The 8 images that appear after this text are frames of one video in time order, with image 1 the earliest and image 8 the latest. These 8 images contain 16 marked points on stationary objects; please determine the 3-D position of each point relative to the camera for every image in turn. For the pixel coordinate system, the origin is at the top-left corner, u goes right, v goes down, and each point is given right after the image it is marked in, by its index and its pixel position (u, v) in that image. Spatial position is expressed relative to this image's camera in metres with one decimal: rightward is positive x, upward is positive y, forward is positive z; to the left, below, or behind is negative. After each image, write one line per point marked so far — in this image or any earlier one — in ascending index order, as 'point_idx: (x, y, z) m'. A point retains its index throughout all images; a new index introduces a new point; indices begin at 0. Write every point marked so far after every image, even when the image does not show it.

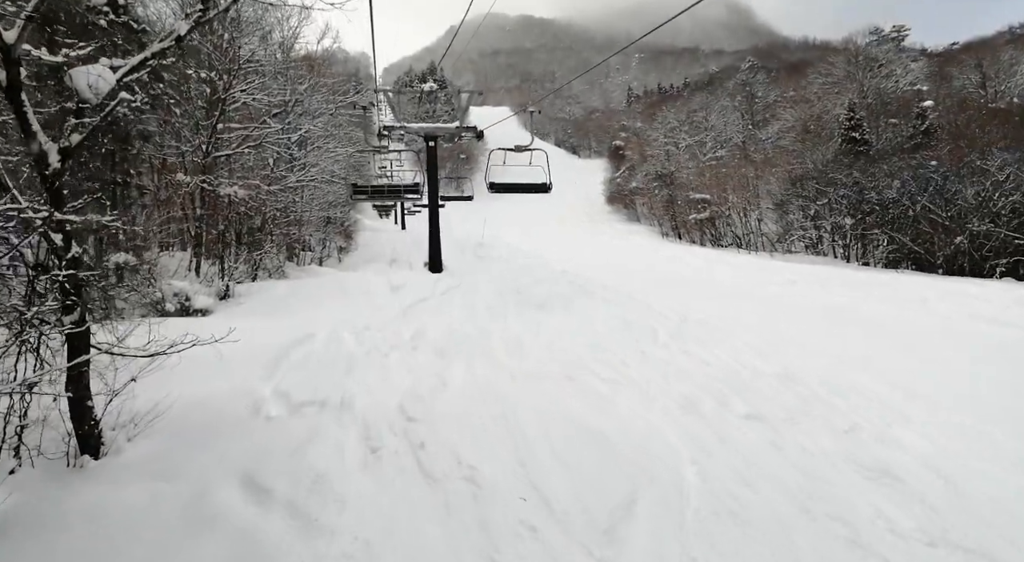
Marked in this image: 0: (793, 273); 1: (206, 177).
0: (+7.8, +0.2, +17.5) m
1: (-5.7, +2.0, +11.9) m
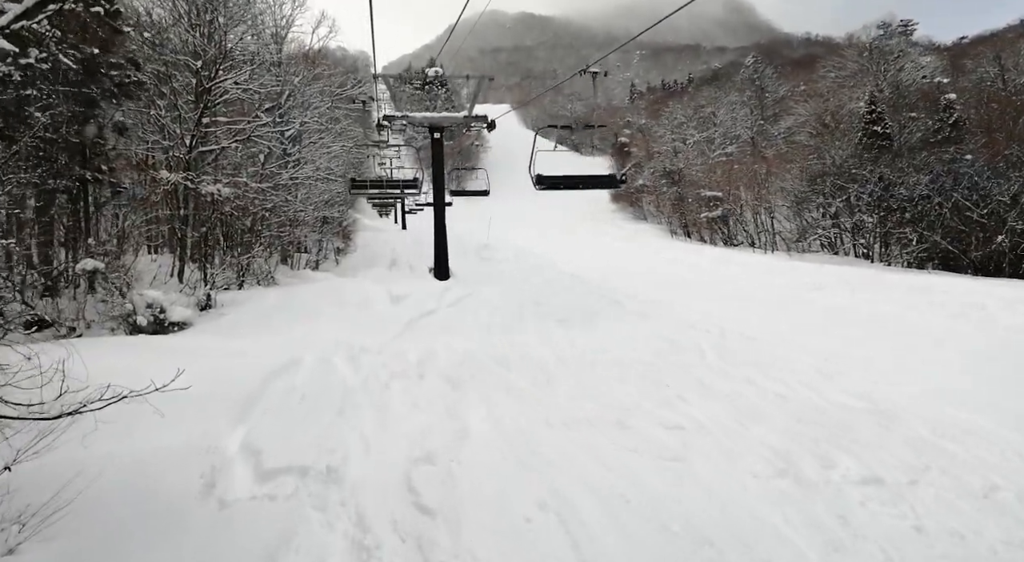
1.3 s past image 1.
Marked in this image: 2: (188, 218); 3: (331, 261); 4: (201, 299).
0: (+8.0, +0.1, +16.3) m
1: (-5.5, +1.8, +10.8) m
2: (-5.7, +1.1, +11.1) m
3: (-5.7, +0.6, +19.3) m
4: (-4.8, -0.3, +9.6) m
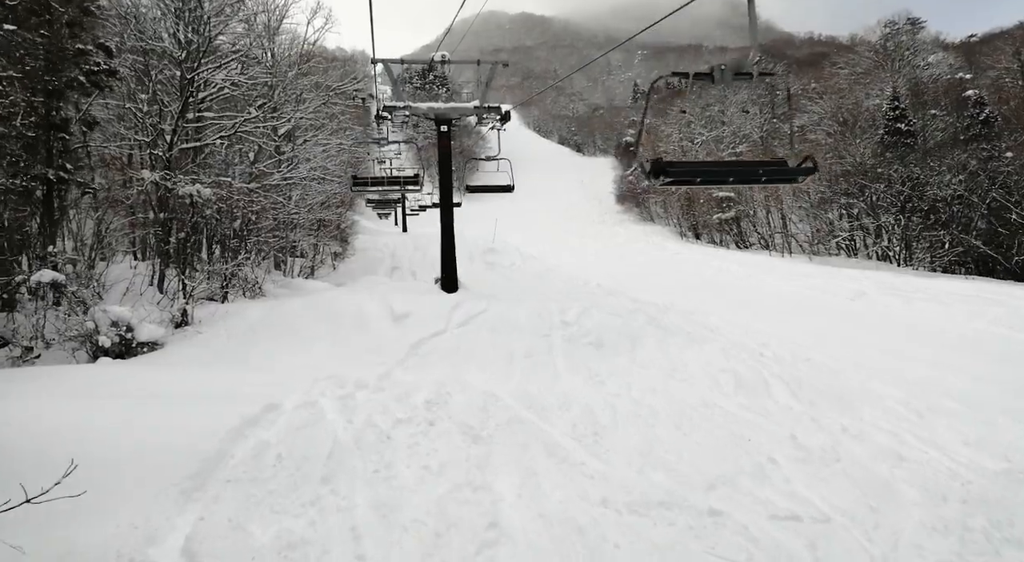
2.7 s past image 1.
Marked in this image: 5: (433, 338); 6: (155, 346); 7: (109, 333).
0: (+8.3, 0.0, +15.2) m
1: (-5.3, +1.7, +9.6) m
2: (-5.5, +0.9, +9.9) m
3: (-5.4, +0.4, +18.1) m
4: (-4.6, -0.5, +8.4) m
5: (-0.9, -0.7, +7.1) m
6: (-4.5, -0.8, +7.8) m
7: (-4.9, -0.6, +7.6) m
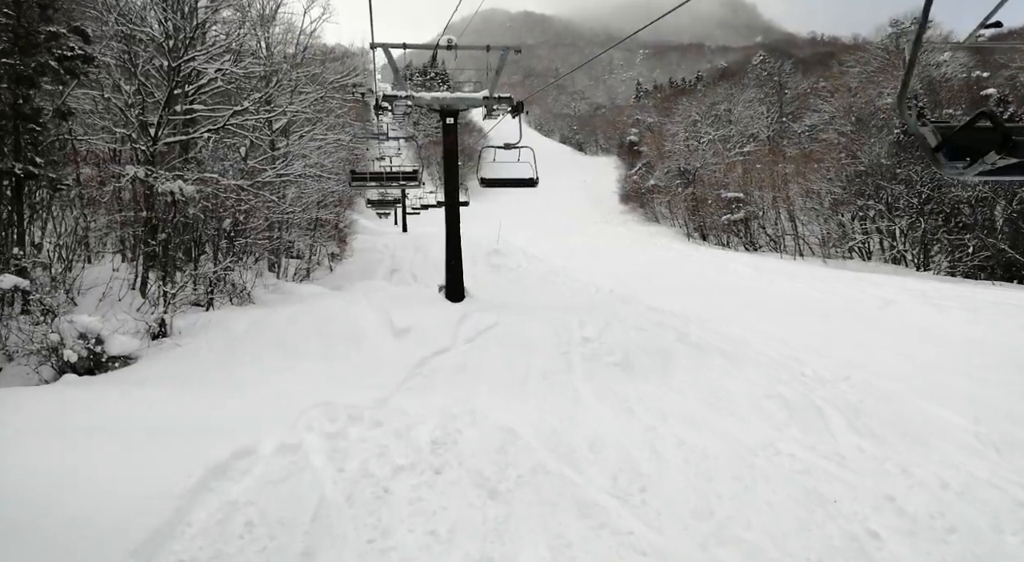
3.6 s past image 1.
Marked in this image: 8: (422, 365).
0: (+8.4, -0.2, +14.4) m
1: (-5.1, +1.6, +8.8) m
2: (-5.4, +0.8, +9.2) m
3: (-5.3, +0.4, +17.3) m
4: (-4.4, -0.6, +7.6) m
5: (-0.7, -0.8, +6.3) m
6: (-4.4, -0.9, +7.0) m
7: (-4.8, -0.7, +6.8) m
8: (-0.8, -0.8, +6.1) m
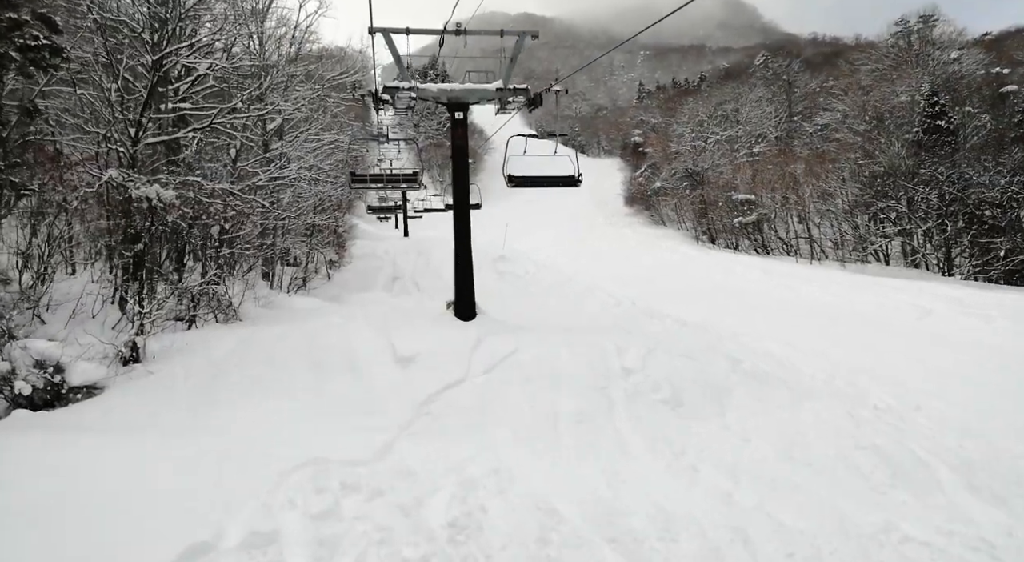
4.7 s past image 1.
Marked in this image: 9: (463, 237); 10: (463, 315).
0: (+8.6, -0.3, +13.5) m
1: (-4.9, +1.4, +7.9) m
2: (-5.2, +0.6, +8.3) m
3: (-5.1, +0.2, +16.4) m
4: (-4.2, -0.7, +6.7) m
5: (-0.5, -0.9, +5.4) m
6: (-4.1, -1.1, +6.1) m
7: (-4.6, -0.9, +5.9) m
8: (-0.6, -1.0, +5.2) m
9: (-0.6, +0.6, +8.0) m
10: (-0.6, -0.4, +7.7) m
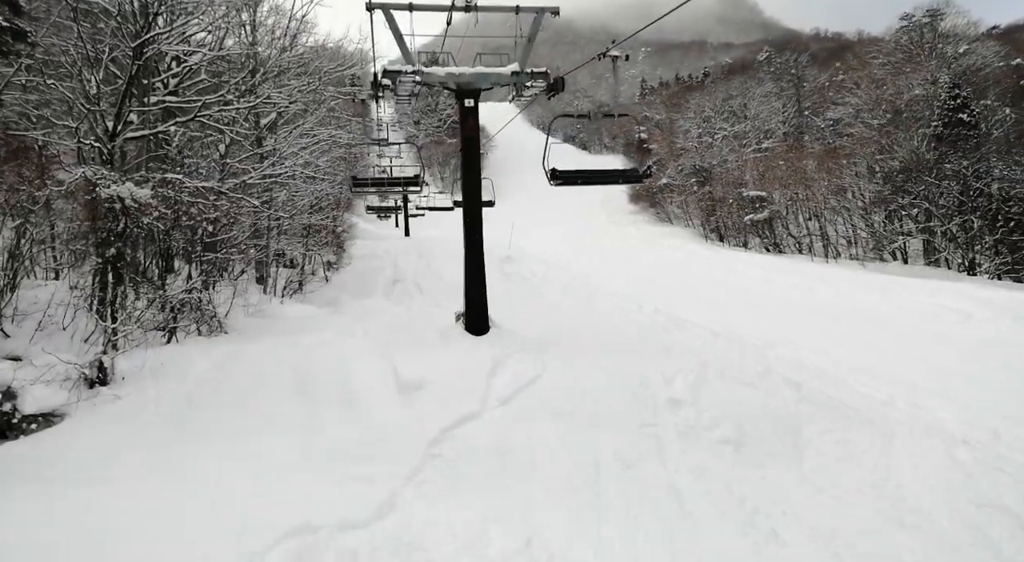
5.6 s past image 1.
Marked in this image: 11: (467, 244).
0: (+8.8, -0.4, +12.7) m
1: (-4.8, +1.3, +7.1) m
2: (-5.0, +0.5, +7.4) m
3: (-4.9, +0.1, +15.6) m
4: (-4.1, -0.9, +5.9) m
5: (-0.4, -1.0, +4.6) m
6: (-4.0, -1.2, +5.3) m
7: (-4.4, -1.0, +5.1) m
8: (-0.5, -1.1, +4.3) m
9: (-0.5, +0.5, +7.2) m
10: (-0.4, -0.5, +6.9) m
11: (-0.6, +0.4, +7.2) m
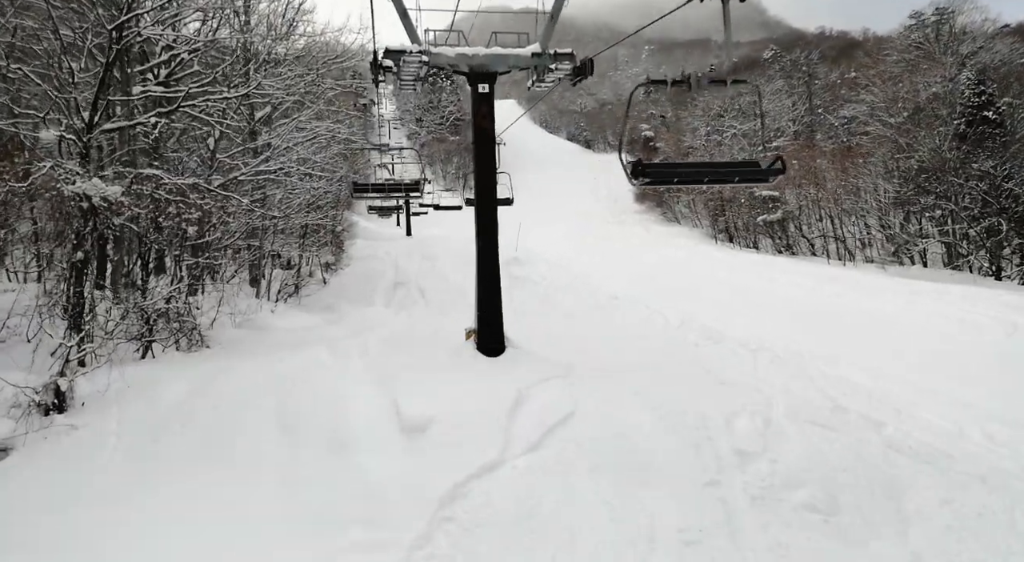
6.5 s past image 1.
0: (+9.0, -0.5, +11.9) m
1: (-4.6, +1.2, +6.3) m
2: (-4.8, +0.5, +6.6) m
3: (-4.7, 0.0, +14.8) m
4: (-3.9, -0.9, +5.1) m
5: (-0.2, -1.2, +3.8) m
6: (-3.8, -1.3, +4.5) m
7: (-4.2, -1.1, +4.3) m
8: (-0.3, -1.2, +3.6) m
9: (-0.3, +0.4, +6.4) m
10: (-0.3, -0.6, +6.1) m
11: (-0.4, +0.3, +6.4) m
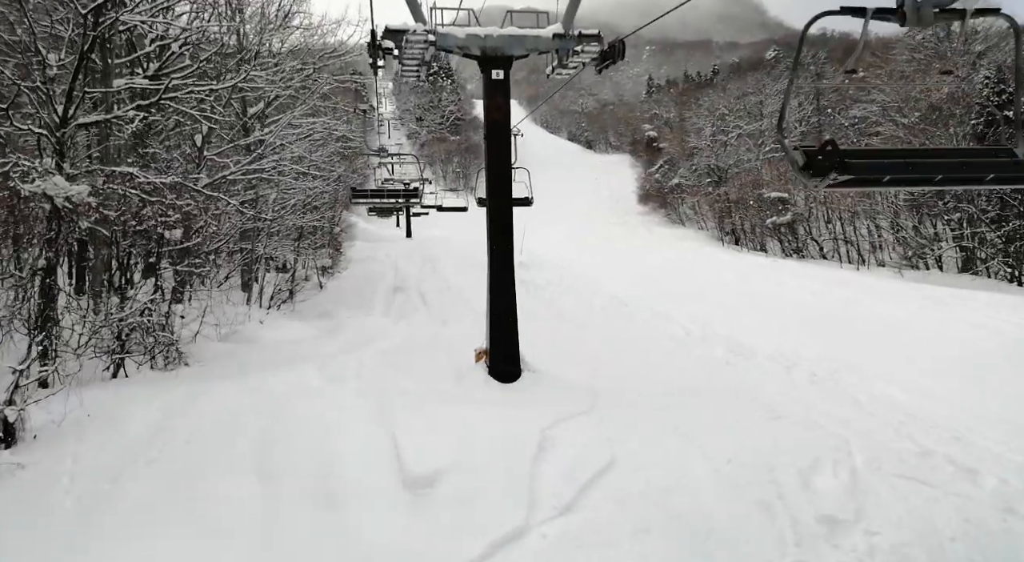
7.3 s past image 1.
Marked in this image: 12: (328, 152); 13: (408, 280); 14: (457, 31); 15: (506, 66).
0: (+9.1, -0.7, +11.2) m
1: (-4.5, +1.1, +5.7) m
2: (-4.7, +0.4, +6.0) m
3: (-4.6, -0.1, +14.2) m
4: (-3.8, -1.0, +4.5) m
5: (-0.1, -1.3, +3.1) m
6: (-3.7, -1.4, +3.8) m
7: (-4.1, -1.2, +3.6) m
8: (-0.2, -1.3, +2.9) m
9: (-0.2, +0.3, +5.7) m
10: (-0.1, -0.7, +5.4) m
11: (-0.2, +0.2, +5.7) m
12: (-4.2, +3.0, +14.1) m
13: (-2.3, 0.0, +13.5) m
14: (-0.5, +2.1, +5.4) m
15: (-0.1, +1.9, +5.7) m
